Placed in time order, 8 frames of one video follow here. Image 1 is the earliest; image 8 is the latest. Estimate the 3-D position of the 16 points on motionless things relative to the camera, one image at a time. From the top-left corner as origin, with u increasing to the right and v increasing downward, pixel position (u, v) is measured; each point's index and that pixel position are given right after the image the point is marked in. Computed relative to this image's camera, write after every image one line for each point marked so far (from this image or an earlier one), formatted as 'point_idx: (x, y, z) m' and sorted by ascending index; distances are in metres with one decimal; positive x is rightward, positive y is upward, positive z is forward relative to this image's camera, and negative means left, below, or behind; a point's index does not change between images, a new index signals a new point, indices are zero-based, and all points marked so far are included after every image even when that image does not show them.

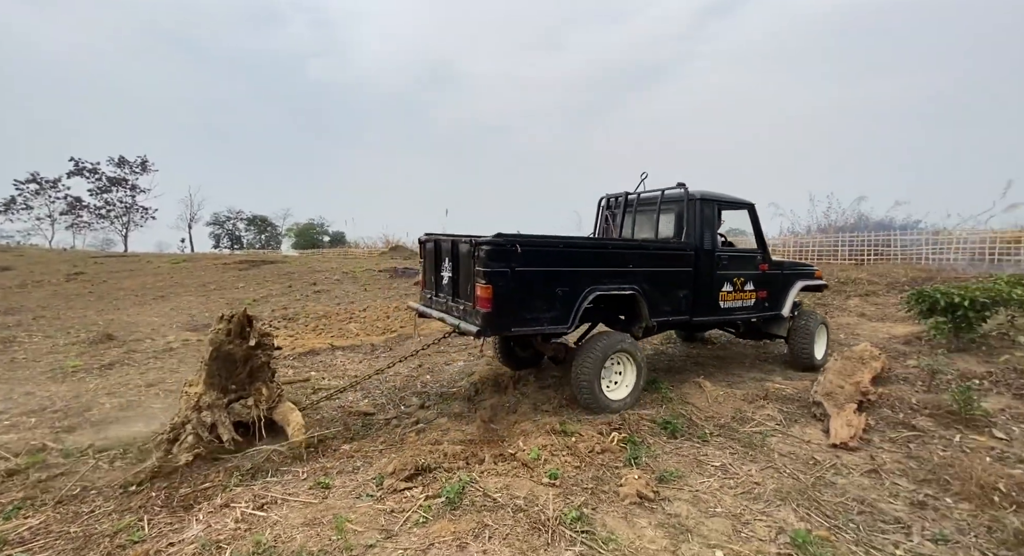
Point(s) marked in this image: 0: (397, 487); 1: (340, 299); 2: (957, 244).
0: (-0.6, -1.1, +2.5) m
1: (-4.5, -0.5, +11.9) m
2: (+13.1, +0.7, +13.9) m
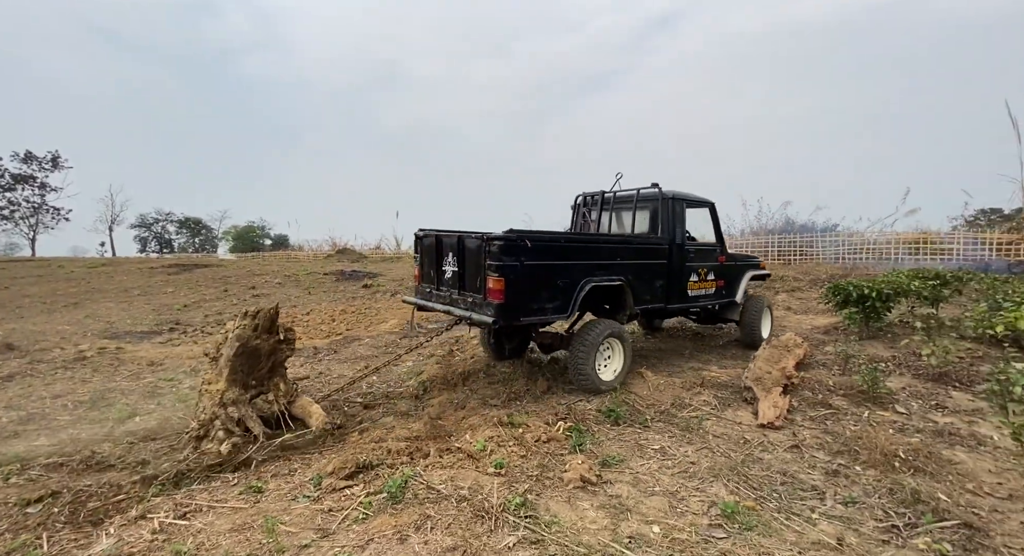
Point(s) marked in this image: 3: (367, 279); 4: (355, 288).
0: (-0.9, -1.1, +2.4) m
1: (-5.7, -0.6, +11.5) m
2: (+11.5, +0.9, +15.2) m
3: (-5.3, -0.1, +16.9) m
4: (-5.1, -0.3, +15.2) m
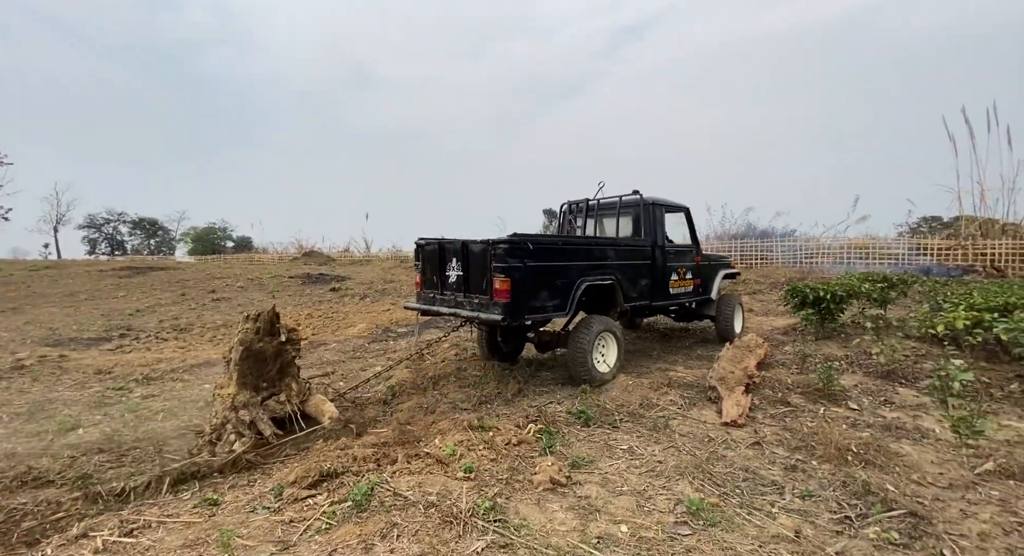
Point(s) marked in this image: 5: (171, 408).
0: (-1.1, -1.1, +2.4) m
1: (-6.4, -0.7, +11.1) m
2: (+10.5, +0.9, +15.9) m
3: (-6.3, -0.2, +16.6) m
4: (-6.1, -0.4, +14.8) m
5: (-3.0, -1.1, +4.0) m
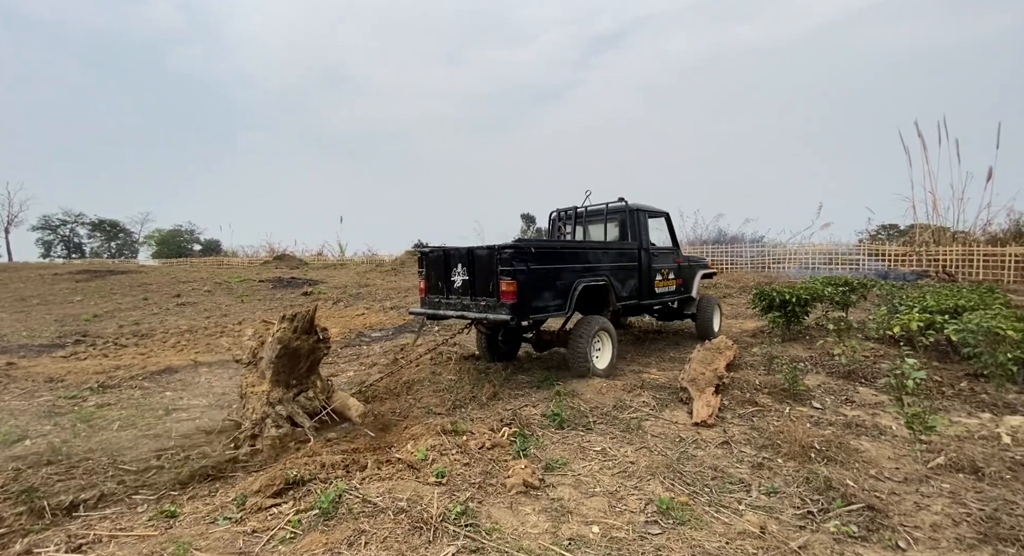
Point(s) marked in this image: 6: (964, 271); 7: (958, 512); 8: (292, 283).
0: (-1.2, -1.1, +2.3) m
1: (-7.0, -0.8, +10.7) m
2: (+9.7, +0.8, +16.4) m
3: (-7.2, -0.3, +16.2) m
4: (-6.8, -0.5, +14.5) m
5: (-3.2, -1.2, +3.9) m
6: (+12.4, +0.1, +12.8) m
7: (+2.4, -1.3, +2.6) m
8: (-8.3, -0.2, +17.6) m
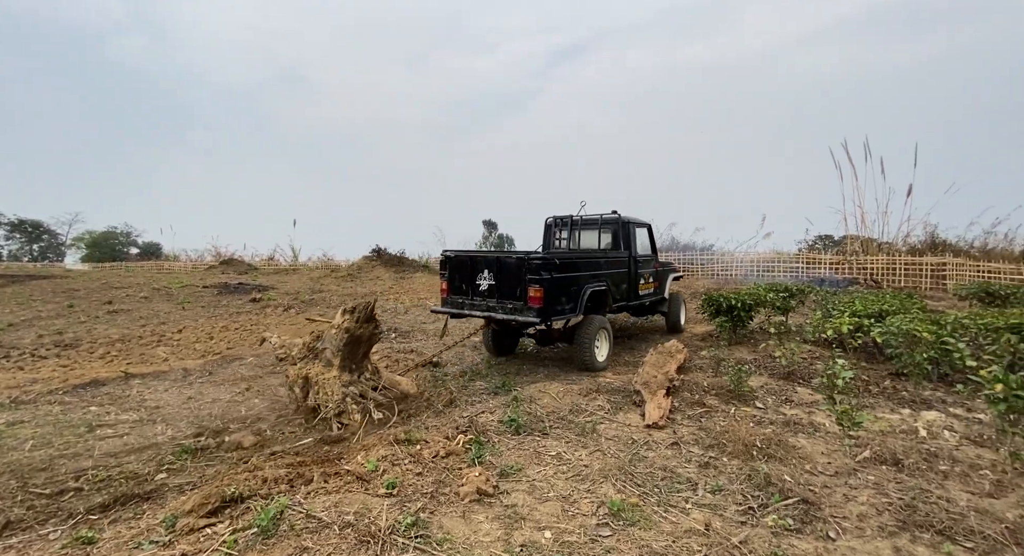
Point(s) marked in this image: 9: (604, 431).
0: (-1.5, -1.2, +2.2) m
1: (-7.9, -0.9, +10.1) m
2: (+8.2, +0.5, +17.2) m
3: (-8.6, -0.5, +15.5) m
4: (-8.1, -0.7, +13.9) m
5: (-3.5, -1.2, +3.6) m
6: (+11.2, 0.0, +13.9) m
7: (+2.2, -1.3, +2.7) m
8: (-9.8, -0.4, +16.8) m
9: (+0.8, -1.3, +4.1) m
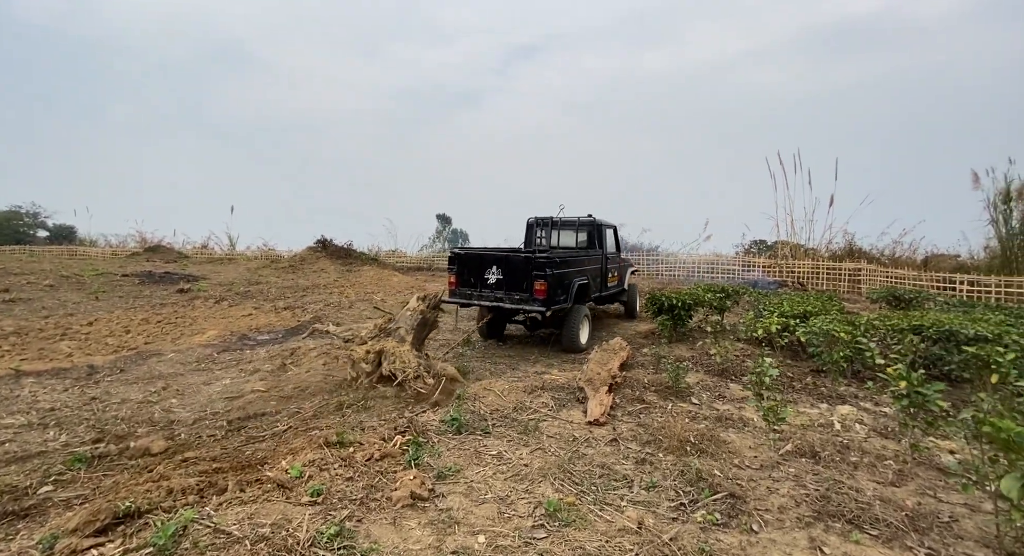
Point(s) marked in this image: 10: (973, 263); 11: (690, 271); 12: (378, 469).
0: (-1.8, -1.1, +1.9) m
1: (-9.0, -0.6, +9.1) m
2: (+6.3, +0.5, +17.8) m
3: (-10.2, -0.1, +14.5) m
4: (-9.6, -0.4, +12.9) m
5: (-4.0, -1.1, +3.1) m
6: (+9.6, -0.1, +14.9) m
7: (+1.8, -1.3, +2.9) m
8: (-11.6, 0.0, +15.7) m
9: (+0.3, -1.3, +4.1) m
10: (+14.0, +0.5, +14.2) m
11: (+6.7, +0.3, +17.6) m
12: (-0.8, -1.2, +2.9) m
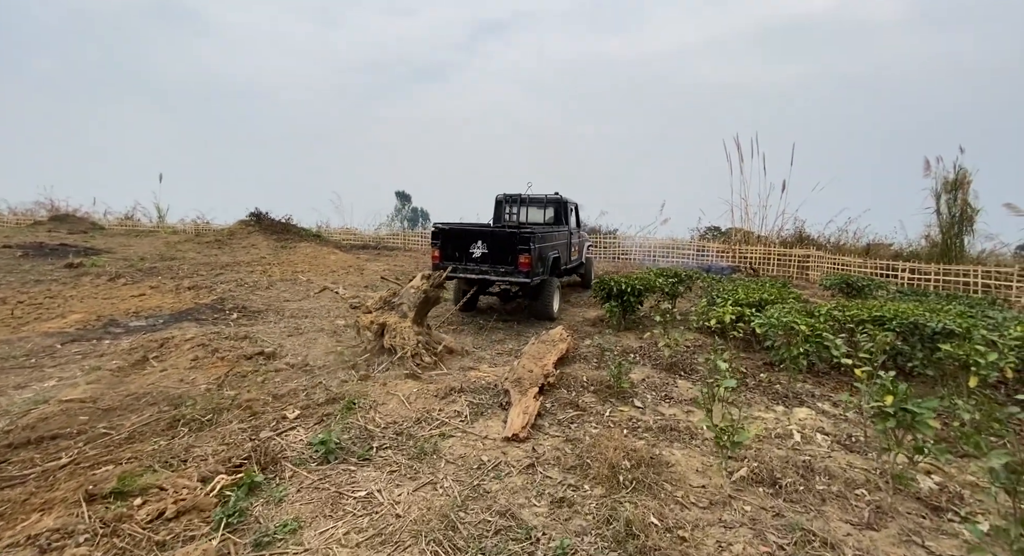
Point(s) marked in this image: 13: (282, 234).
0: (-2.3, -1.0, +0.9) m
1: (-10.1, -0.2, +7.4) m
2: (+4.5, +1.2, +17.4) m
3: (-11.8, +0.6, +12.6) m
4: (-11.0, +0.2, +11.1) m
5: (-4.6, -0.9, +1.9) m
6: (+8.0, +0.3, +14.7) m
7: (+1.2, -1.3, +2.2) m
8: (-13.2, +0.8, +13.7) m
9: (-0.4, -1.2, +3.2) m
10: (+12.4, +0.8, +14.4) m
11: (+4.8, +0.9, +17.2) m
12: (-1.5, -1.1, +1.9) m
13: (-9.6, +1.8, +19.4) m
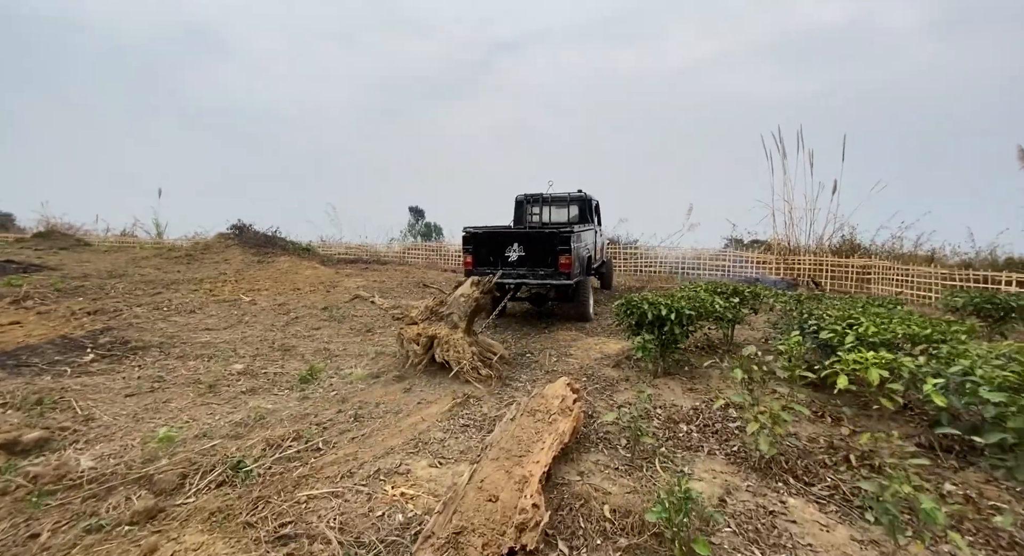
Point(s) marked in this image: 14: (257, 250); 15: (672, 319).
0: (-2.7, -1.1, -1.4) m
1: (-10.3, -0.5, +5.4) m
2: (+4.7, +0.7, +14.8) m
3: (-11.7, +0.1, +10.7) m
4: (-11.0, -0.2, +9.1) m
5: (-5.0, -1.0, -0.4) m
6: (+8.1, -0.1, +12.0) m
7: (+0.8, -1.3, -0.3) m
8: (-13.1, +0.3, +11.8) m
9: (-0.8, -1.3, +0.8) m
10: (+12.5, +0.5, +11.5) m
11: (+5.1, +0.4, +14.6) m
12: (-1.9, -1.1, -0.5) m
13: (-9.3, +1.1, +17.4) m
14: (-9.1, +0.9, +16.7) m
15: (+1.6, -0.4, +4.6) m
